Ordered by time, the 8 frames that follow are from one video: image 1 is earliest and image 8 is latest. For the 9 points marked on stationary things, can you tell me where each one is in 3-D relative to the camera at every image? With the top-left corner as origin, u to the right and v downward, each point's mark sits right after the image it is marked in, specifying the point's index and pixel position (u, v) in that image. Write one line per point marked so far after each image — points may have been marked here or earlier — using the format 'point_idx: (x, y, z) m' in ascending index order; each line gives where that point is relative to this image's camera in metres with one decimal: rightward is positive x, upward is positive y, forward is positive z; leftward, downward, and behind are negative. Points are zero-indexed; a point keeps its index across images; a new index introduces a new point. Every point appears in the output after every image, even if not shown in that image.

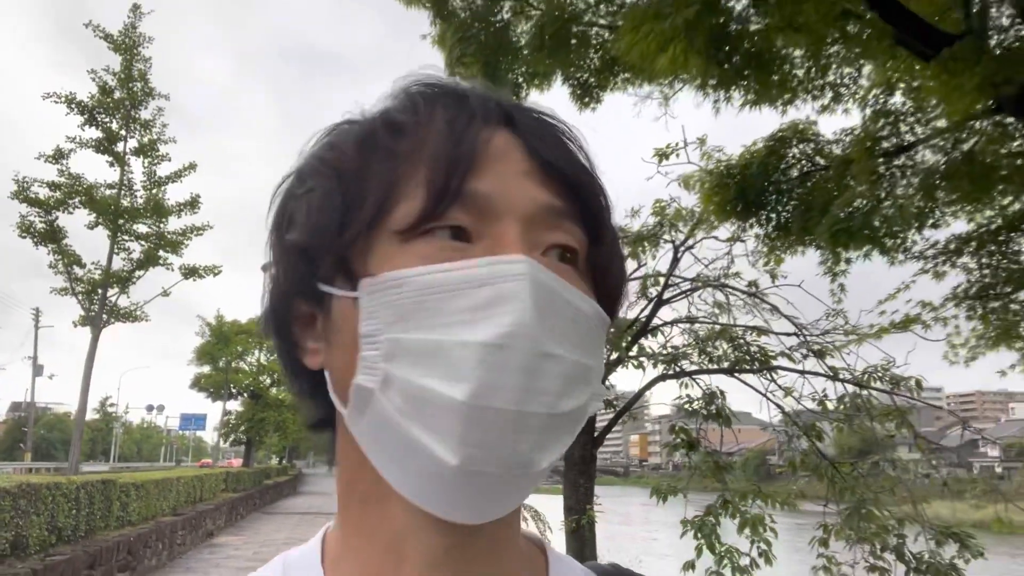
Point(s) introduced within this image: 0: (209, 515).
0: (-4.2, -3.2, +10.7) m
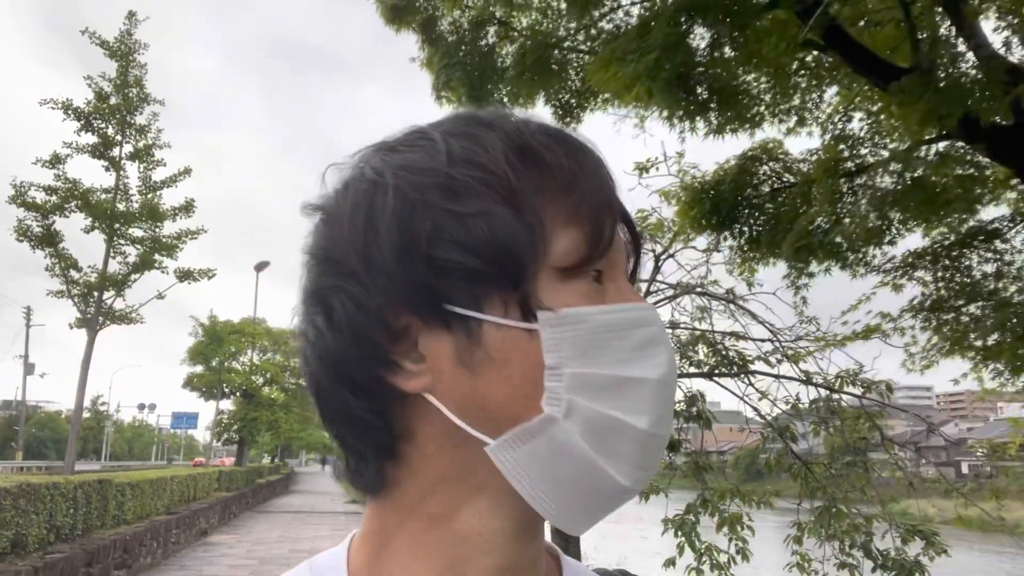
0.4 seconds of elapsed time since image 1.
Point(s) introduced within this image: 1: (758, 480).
0: (-4.4, -3.2, +10.8) m
1: (+1.4, -1.1, +4.3) m
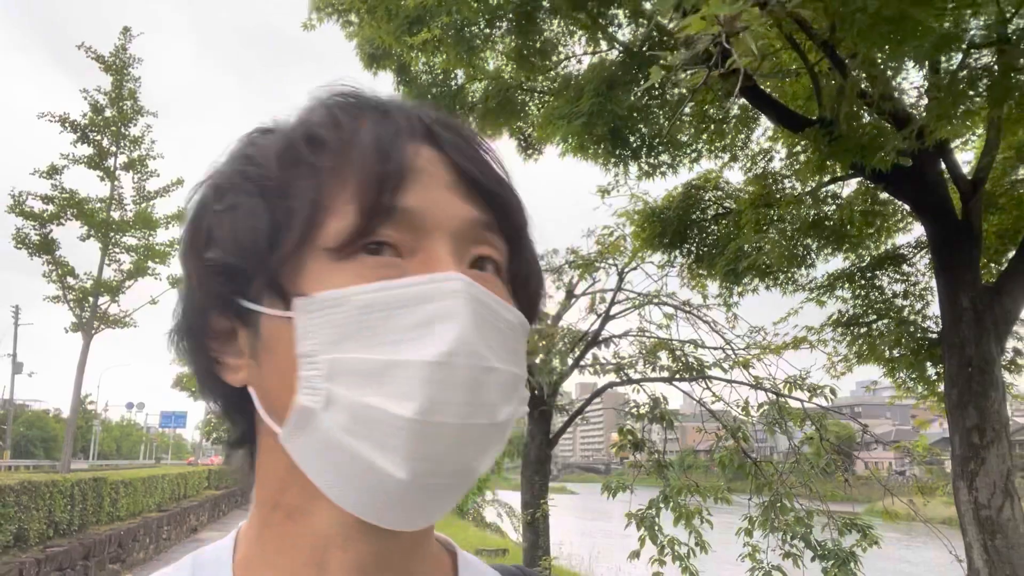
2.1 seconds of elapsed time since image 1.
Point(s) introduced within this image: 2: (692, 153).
0: (-4.6, -3.2, +11.1) m
1: (+1.2, -1.1, +4.6) m
2: (+1.2, +0.9, +5.2) m
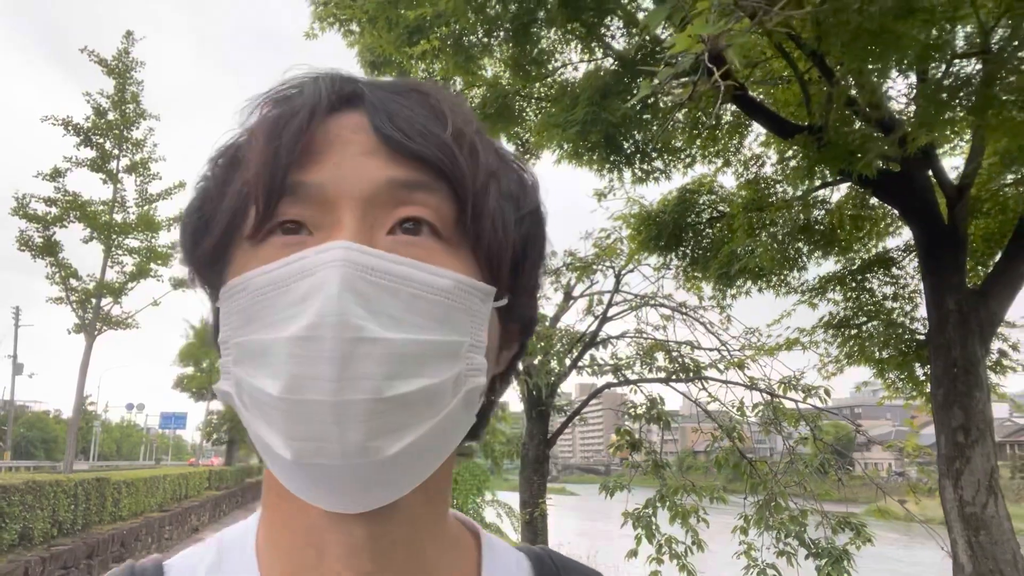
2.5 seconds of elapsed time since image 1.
0: (-4.6, -3.2, +11.2) m
1: (+1.2, -1.2, +4.7) m
2: (+1.2, +0.9, +5.2) m
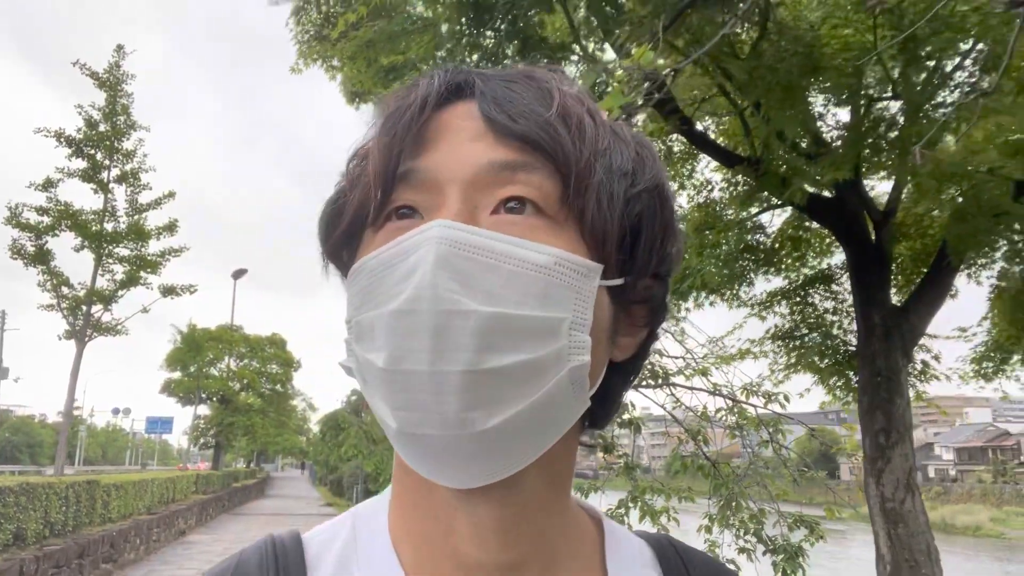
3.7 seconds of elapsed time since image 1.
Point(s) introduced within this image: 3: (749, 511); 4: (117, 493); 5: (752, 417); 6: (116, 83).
0: (-4.9, -3.3, +11.3) m
1: (+1.0, -1.2, +4.9) m
2: (+1.0, +0.8, +5.5) m
3: (+1.4, -1.4, +4.6) m
4: (-4.1, -2.1, +8.0) m
5: (+1.6, -0.8, +5.0) m
6: (-4.1, +2.1, +7.9) m
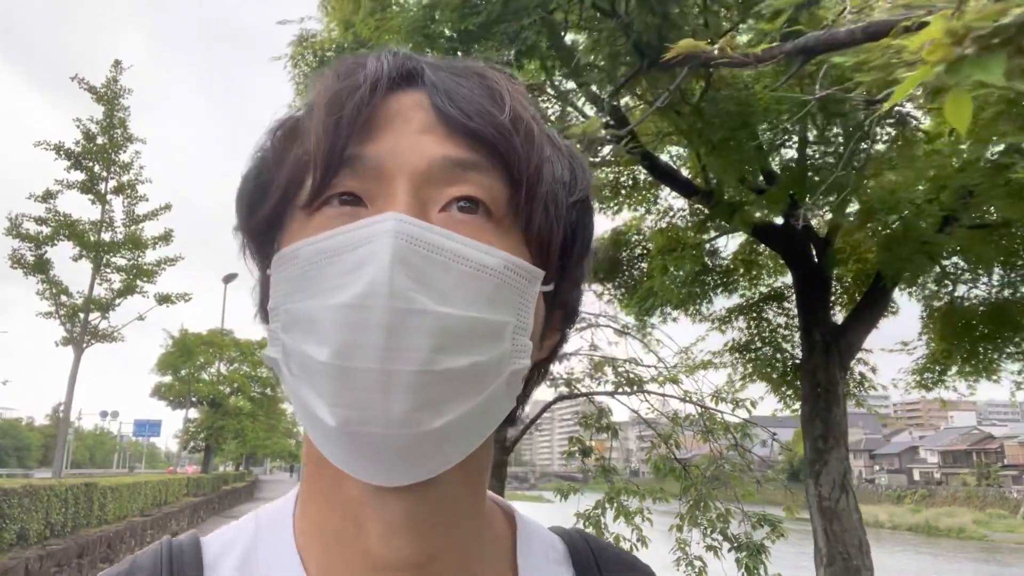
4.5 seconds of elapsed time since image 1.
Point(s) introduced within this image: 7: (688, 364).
0: (-5.1, -3.4, +11.5) m
1: (+0.9, -1.3, +5.2) m
2: (+0.9, +0.7, +5.8) m
3: (+1.3, -1.4, +4.9) m
4: (-4.3, -2.2, +8.2) m
5: (+1.4, -0.9, +5.3) m
6: (-4.2, +2.0, +8.1) m
7: (+1.1, -0.5, +4.8) m
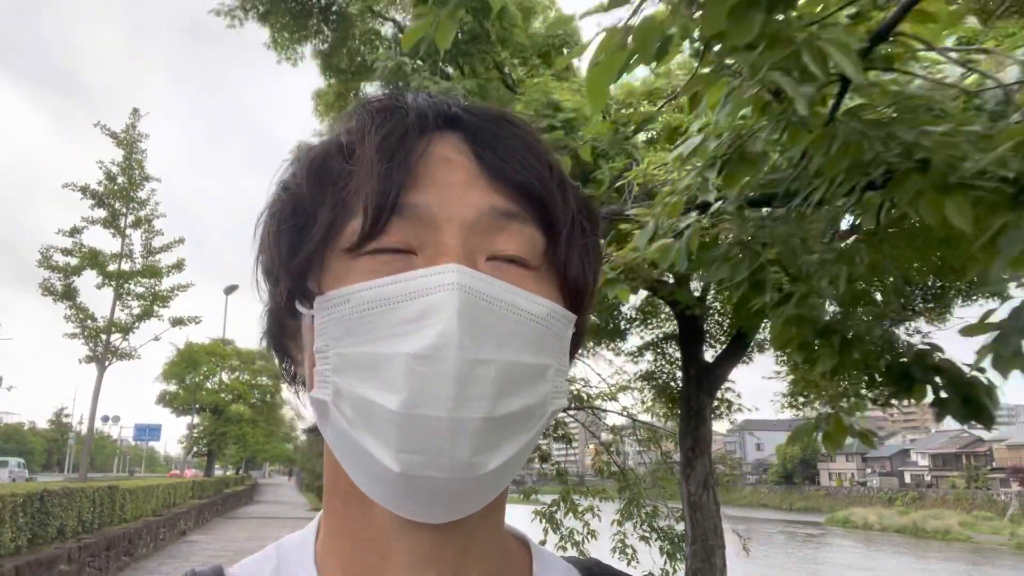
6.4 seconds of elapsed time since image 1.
0: (-5.4, -3.7, +12.5) m
1: (+0.6, -1.6, +6.2) m
2: (+0.6, +0.5, +6.8) m
3: (+1.0, -1.7, +5.9) m
4: (-4.6, -2.5, +9.2) m
5: (+1.2, -1.2, +6.3) m
6: (-4.5, +1.7, +9.1) m
7: (+0.8, -0.7, +5.8) m
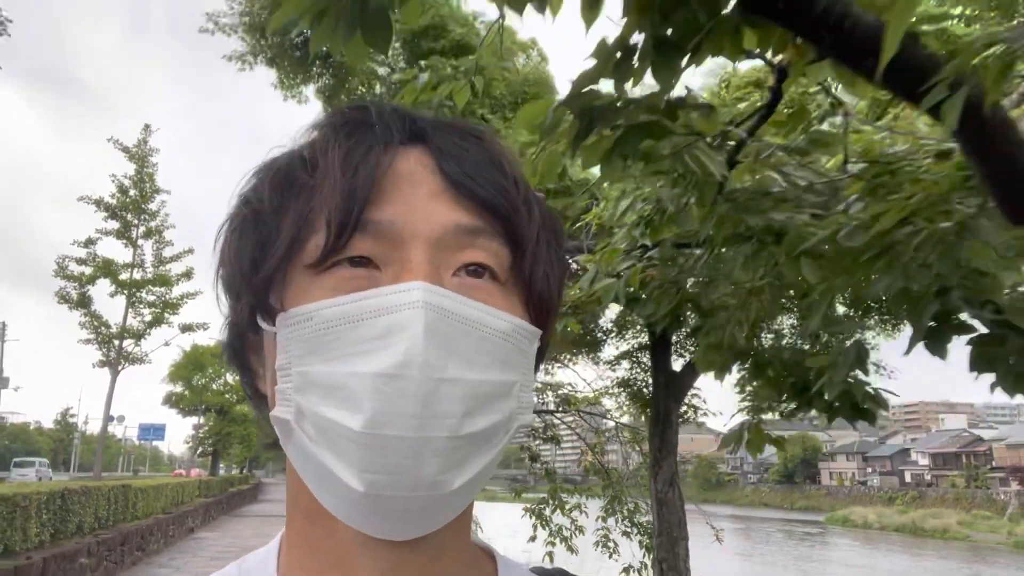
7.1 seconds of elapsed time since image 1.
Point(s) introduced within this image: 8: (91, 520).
0: (-5.4, -3.8, +12.9) m
1: (+0.6, -1.7, +6.6) m
2: (+0.5, +0.4, +7.2) m
3: (+1.0, -1.8, +6.3) m
4: (-4.6, -2.6, +9.6) m
5: (+1.1, -1.3, +6.7) m
6: (-4.6, +1.6, +9.5) m
7: (+0.7, -0.8, +6.2) m
8: (-4.0, -2.2, +7.3) m
